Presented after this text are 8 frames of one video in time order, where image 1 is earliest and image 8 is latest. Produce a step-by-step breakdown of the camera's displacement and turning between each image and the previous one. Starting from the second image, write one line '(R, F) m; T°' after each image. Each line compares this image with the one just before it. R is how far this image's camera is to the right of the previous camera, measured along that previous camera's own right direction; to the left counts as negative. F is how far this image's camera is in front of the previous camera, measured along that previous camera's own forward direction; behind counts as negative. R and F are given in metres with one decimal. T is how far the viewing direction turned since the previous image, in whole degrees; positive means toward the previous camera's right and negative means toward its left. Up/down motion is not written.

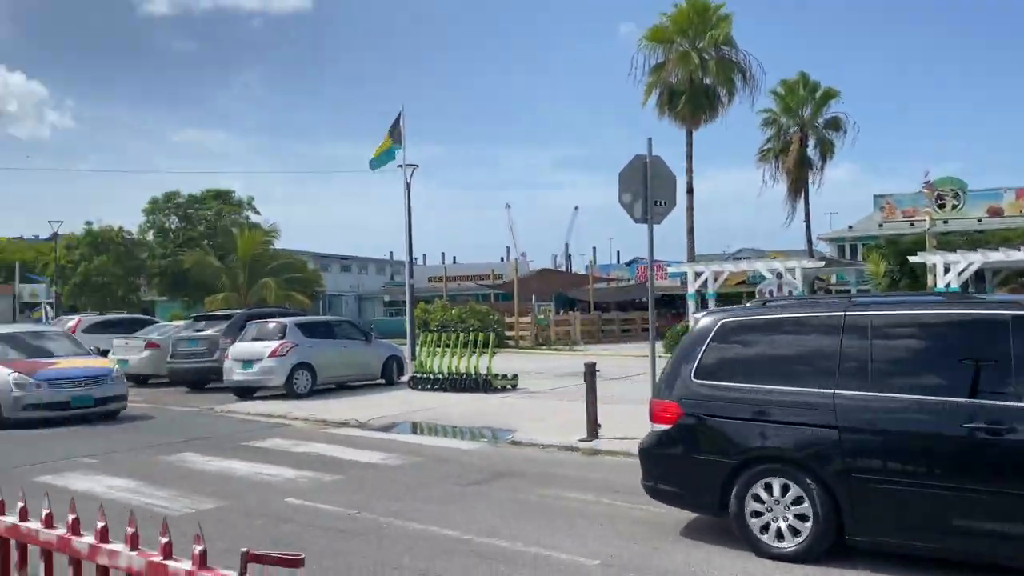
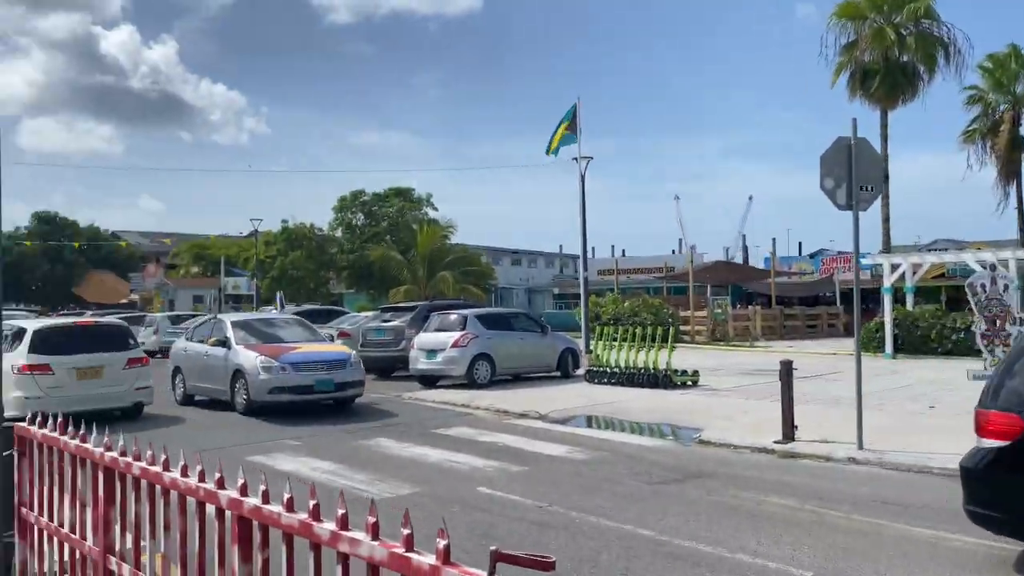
(-0.2, +0.2) m; -11°
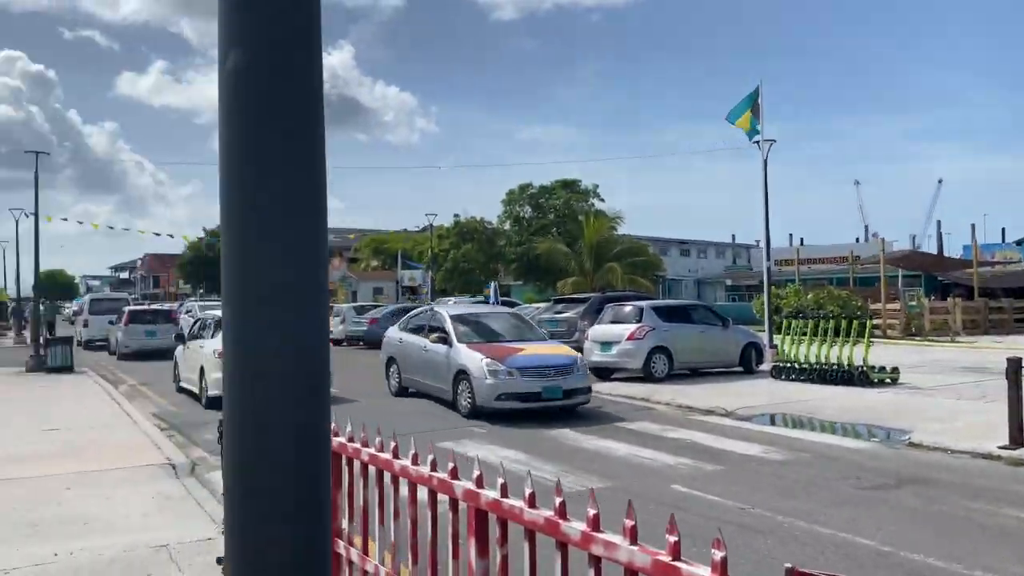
(-0.3, +0.2) m; -11°
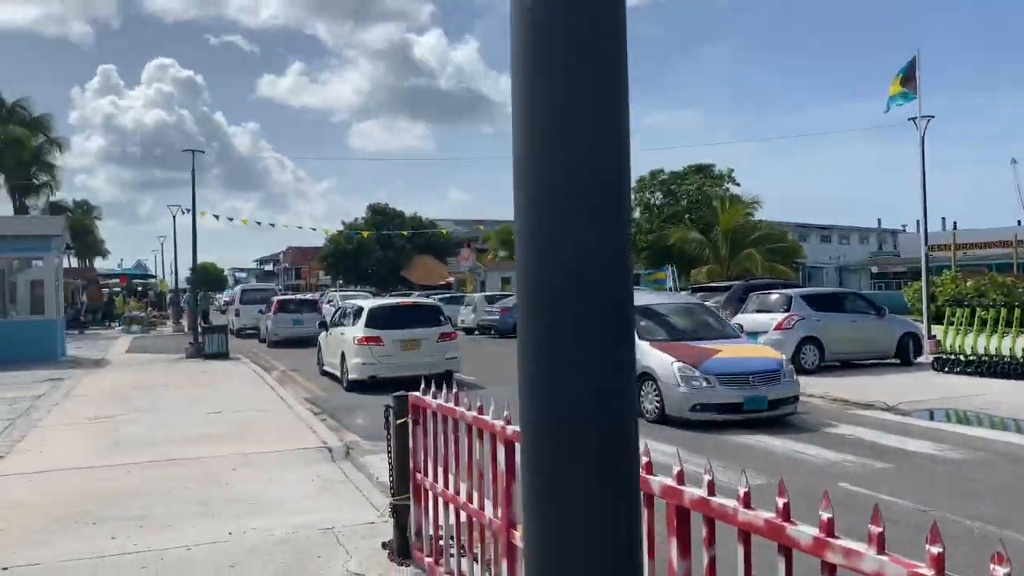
(-0.3, +0.2) m; -9°
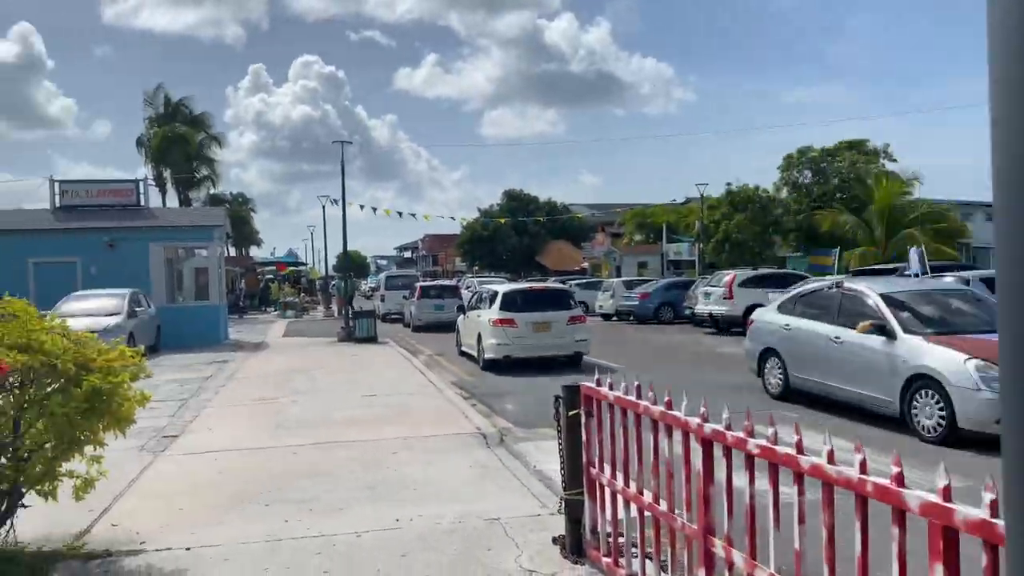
(-0.3, +0.3) m; -9°
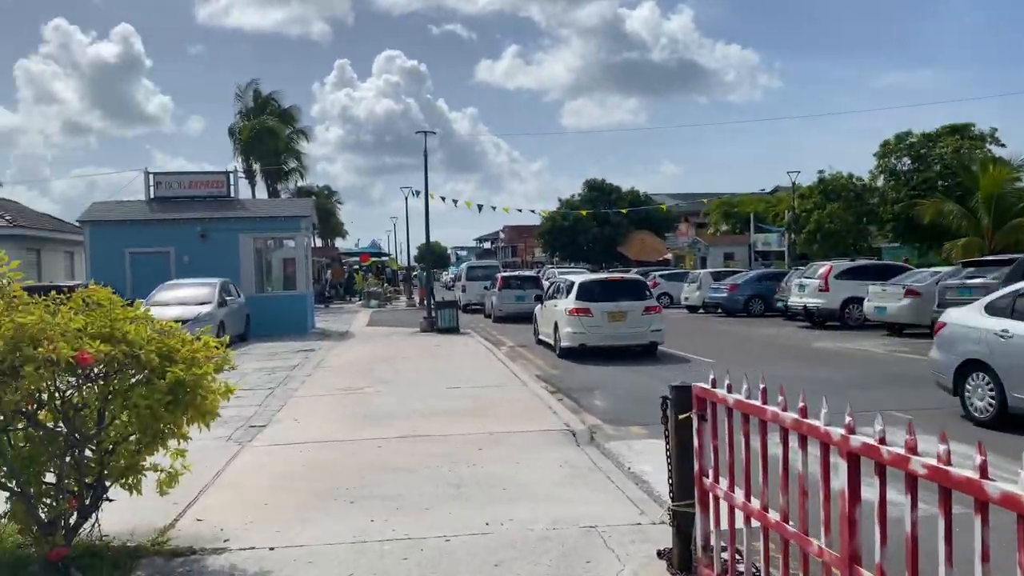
(-0.1, +0.4) m; -5°
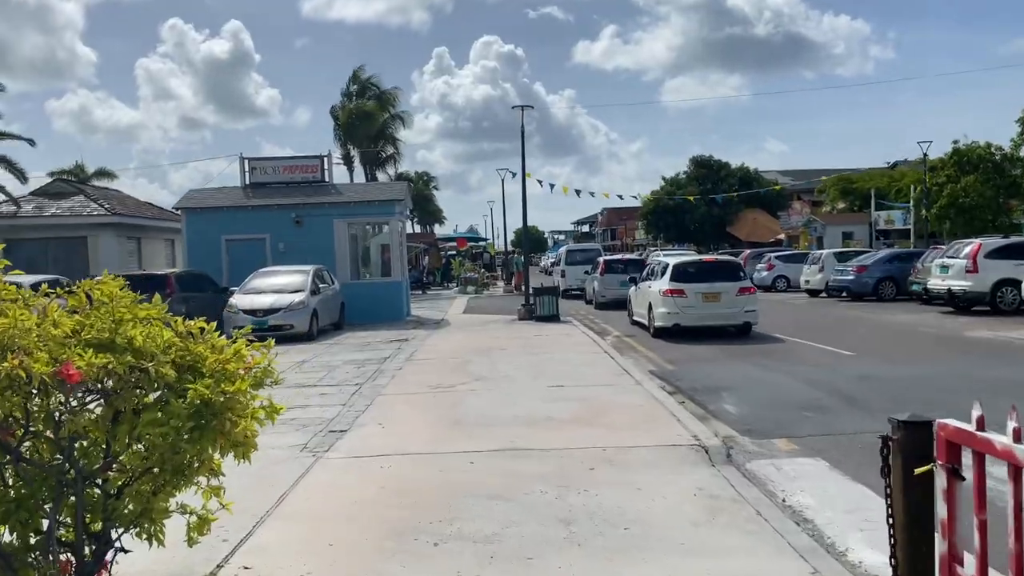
(-0.2, +1.5) m; -7°
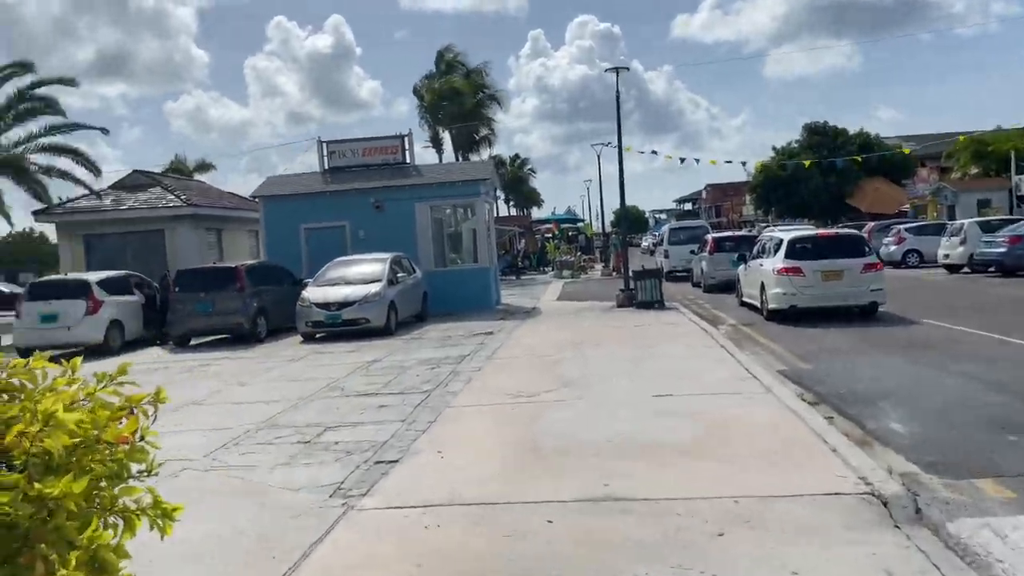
(+0.1, +2.0) m; -7°
